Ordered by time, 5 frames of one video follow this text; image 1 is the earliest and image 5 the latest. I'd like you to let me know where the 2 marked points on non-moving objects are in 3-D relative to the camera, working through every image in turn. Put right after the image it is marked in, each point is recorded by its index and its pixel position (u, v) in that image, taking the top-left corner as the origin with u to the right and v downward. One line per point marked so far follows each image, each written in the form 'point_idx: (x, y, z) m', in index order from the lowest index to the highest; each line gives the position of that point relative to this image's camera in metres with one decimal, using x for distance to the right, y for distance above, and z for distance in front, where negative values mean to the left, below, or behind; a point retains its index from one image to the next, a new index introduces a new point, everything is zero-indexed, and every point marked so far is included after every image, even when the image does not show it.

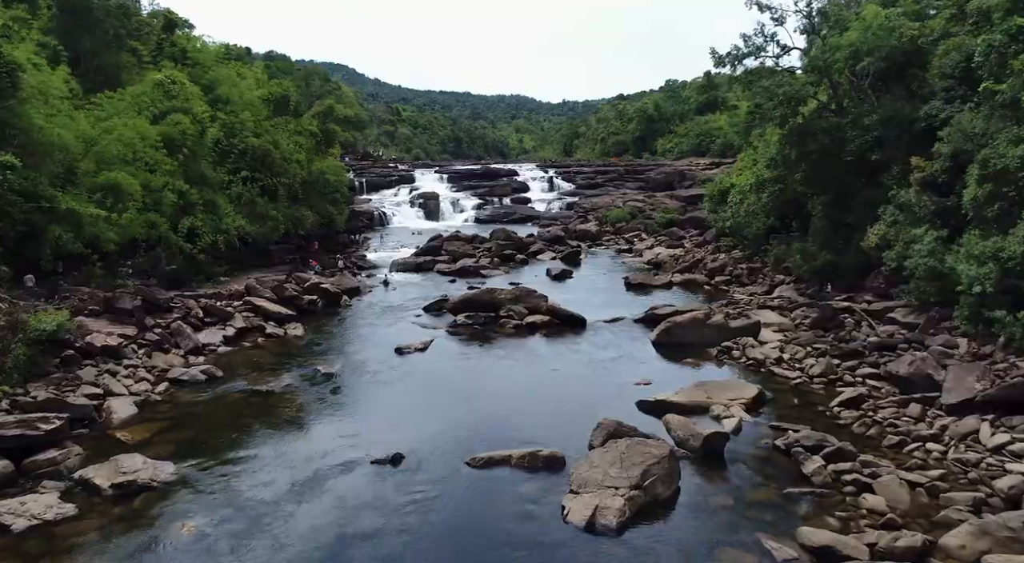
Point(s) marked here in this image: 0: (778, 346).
0: (+6.9, -1.7, +18.2) m
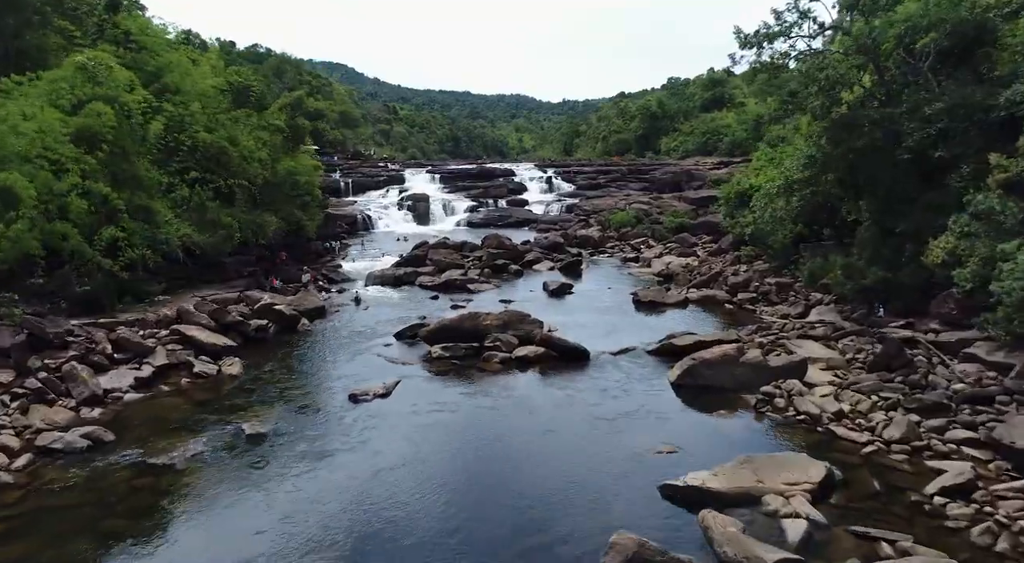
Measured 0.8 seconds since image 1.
0: (+6.5, -2.3, +14.4) m
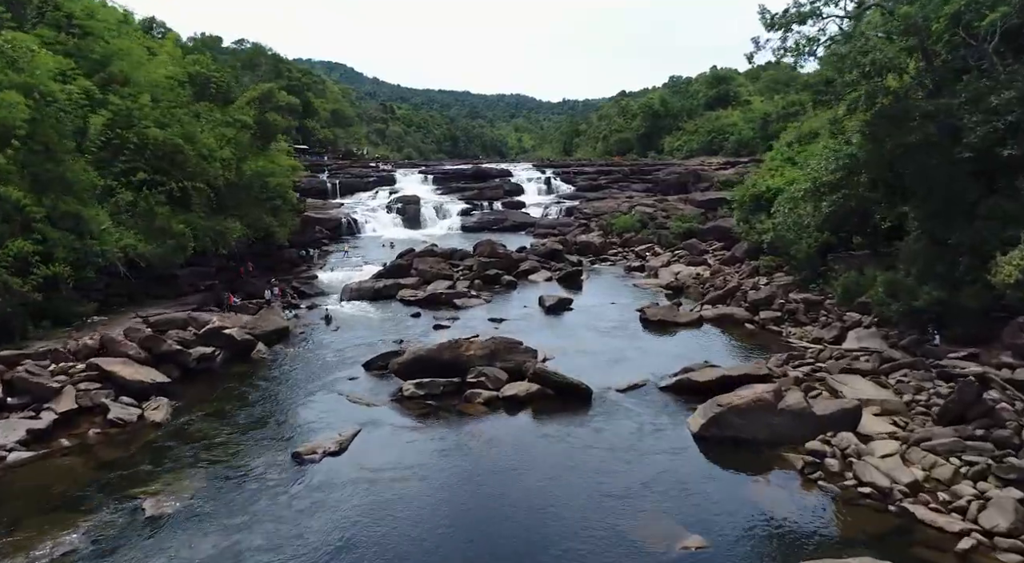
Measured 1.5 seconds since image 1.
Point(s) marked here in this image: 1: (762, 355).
0: (+6.3, -2.8, +11.4) m
1: (+6.5, -1.9, +18.4) m
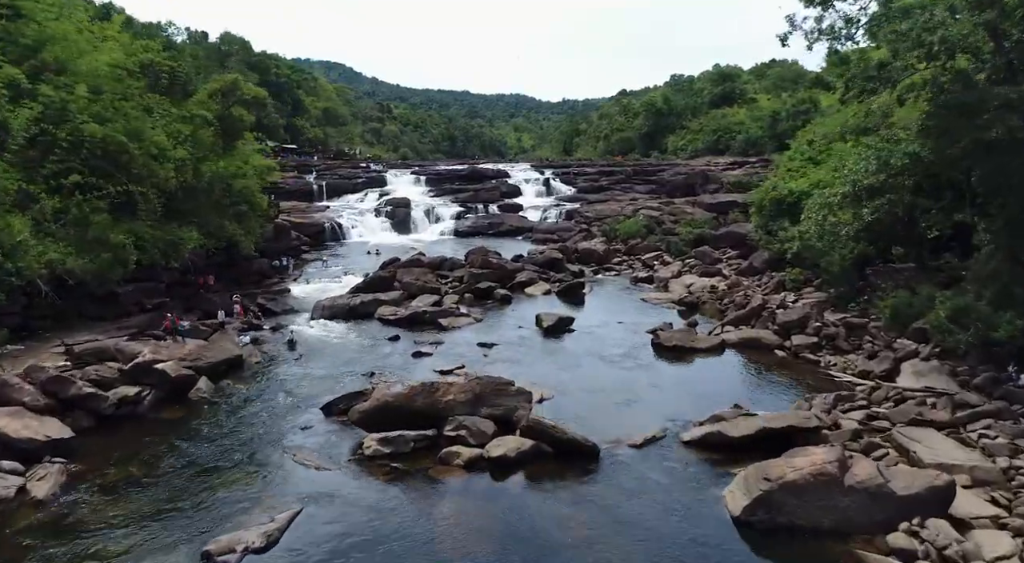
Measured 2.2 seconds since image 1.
0: (+6.1, -3.3, +8.4) m
1: (+6.3, -2.4, +15.4) m
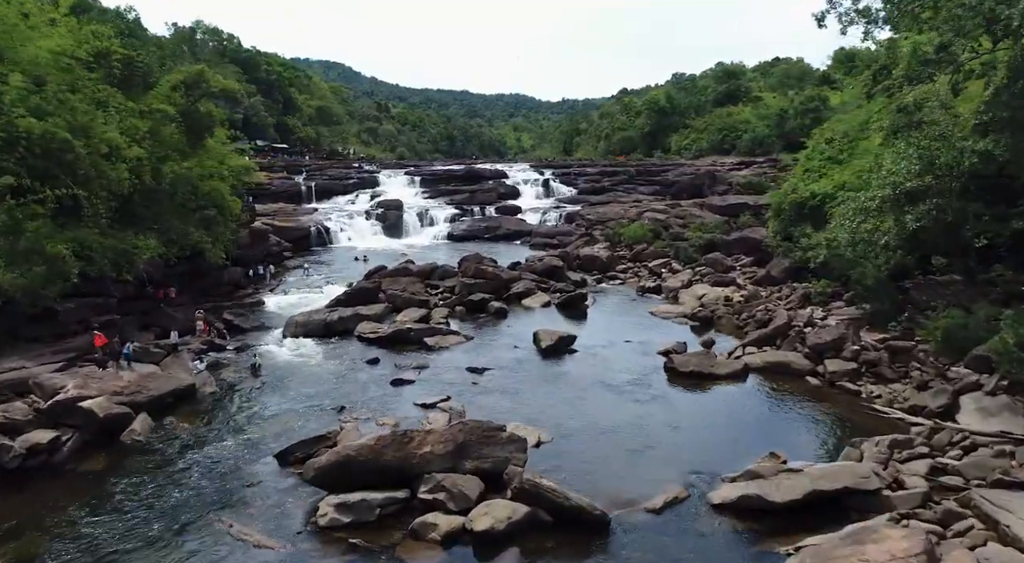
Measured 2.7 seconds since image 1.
0: (+5.9, -3.7, +6.1) m
1: (+6.1, -2.8, +13.1) m
